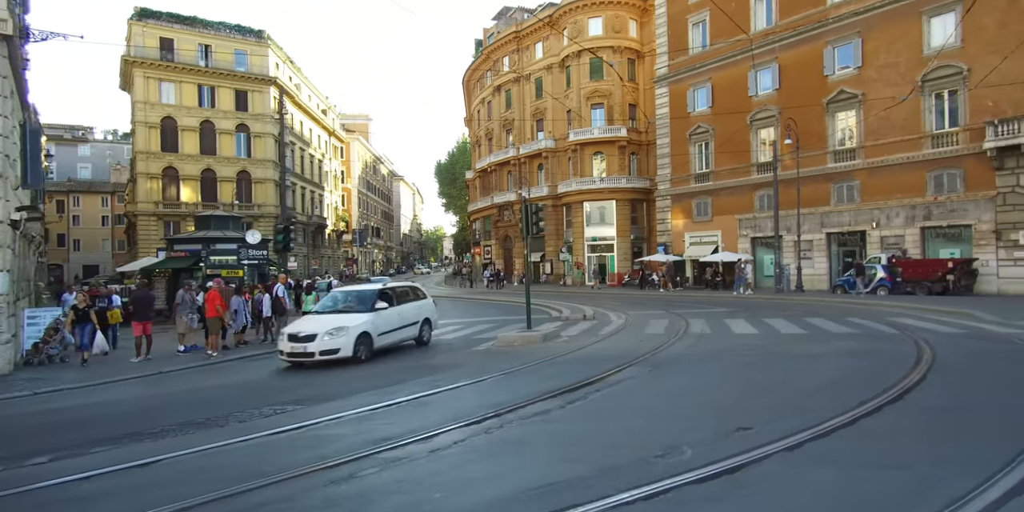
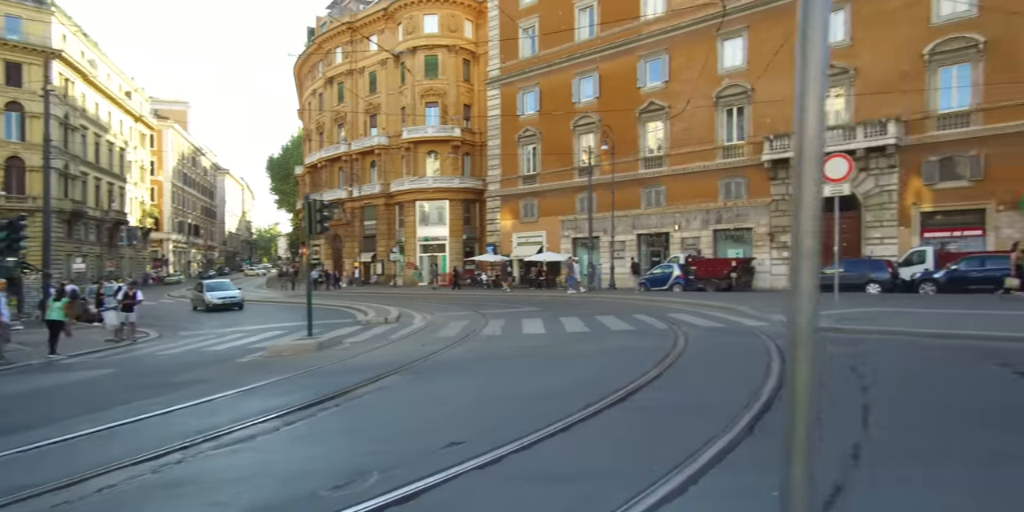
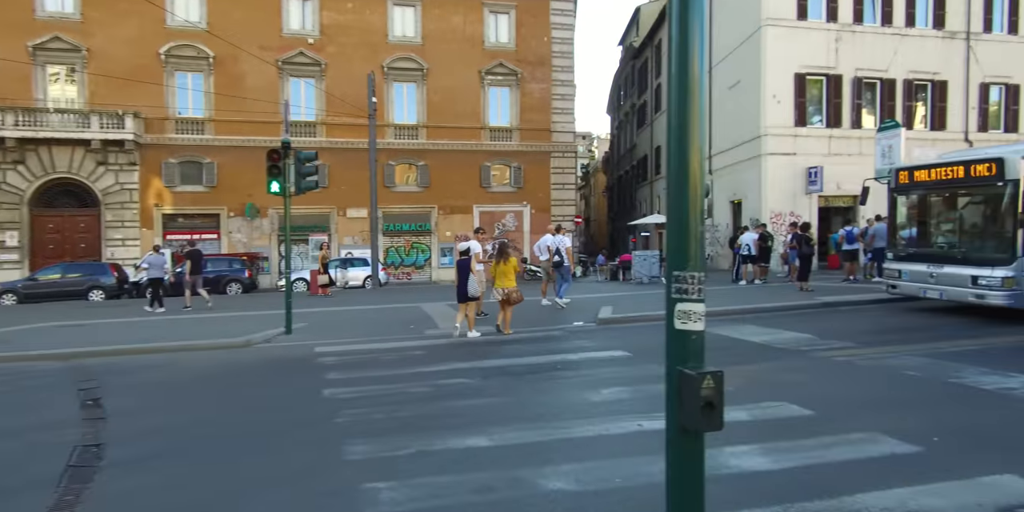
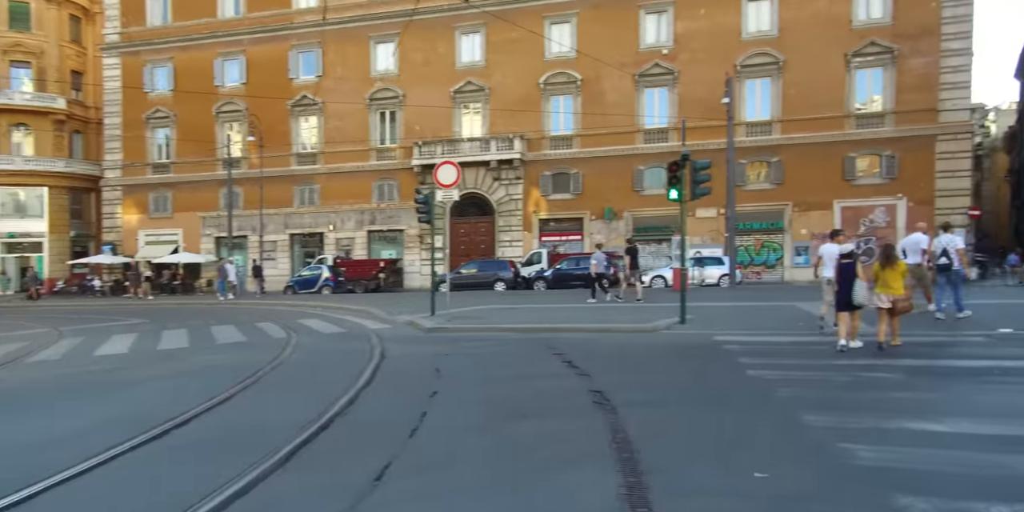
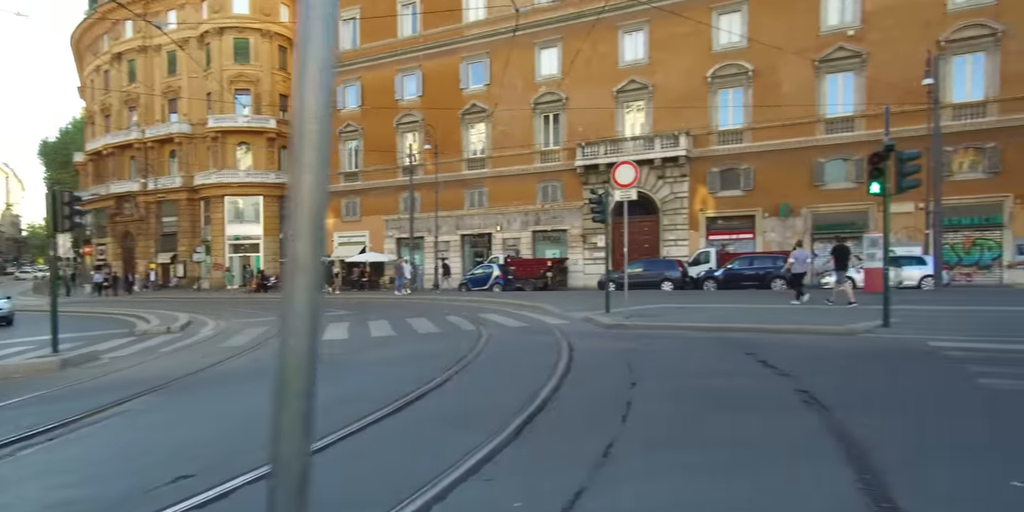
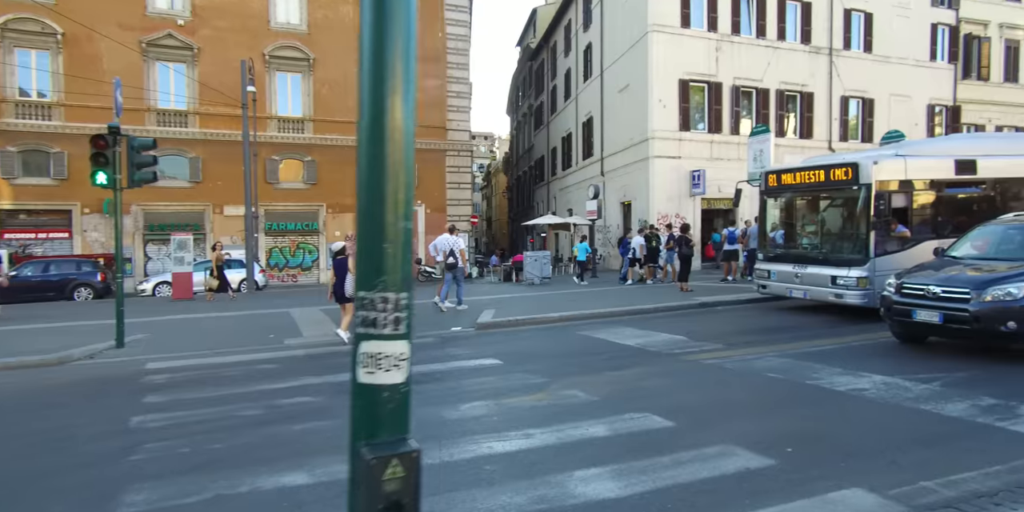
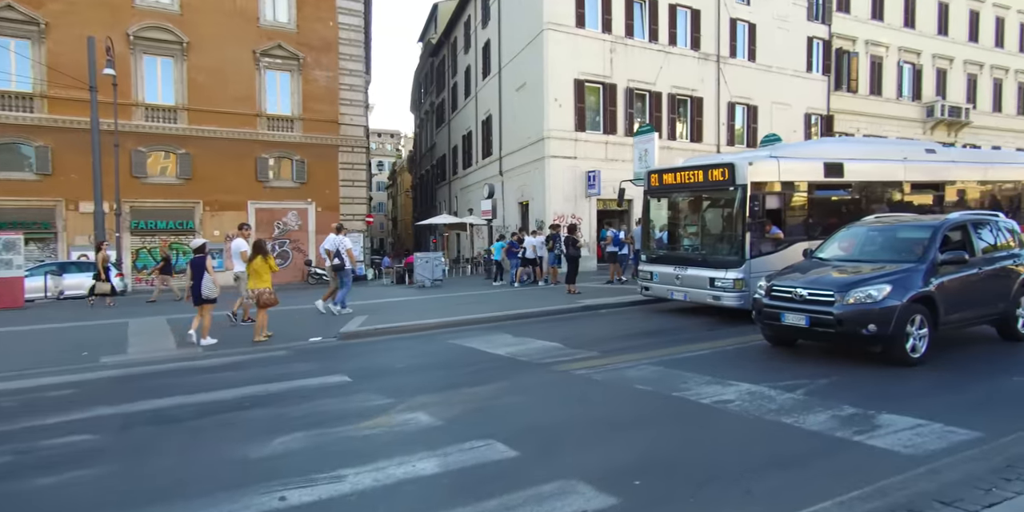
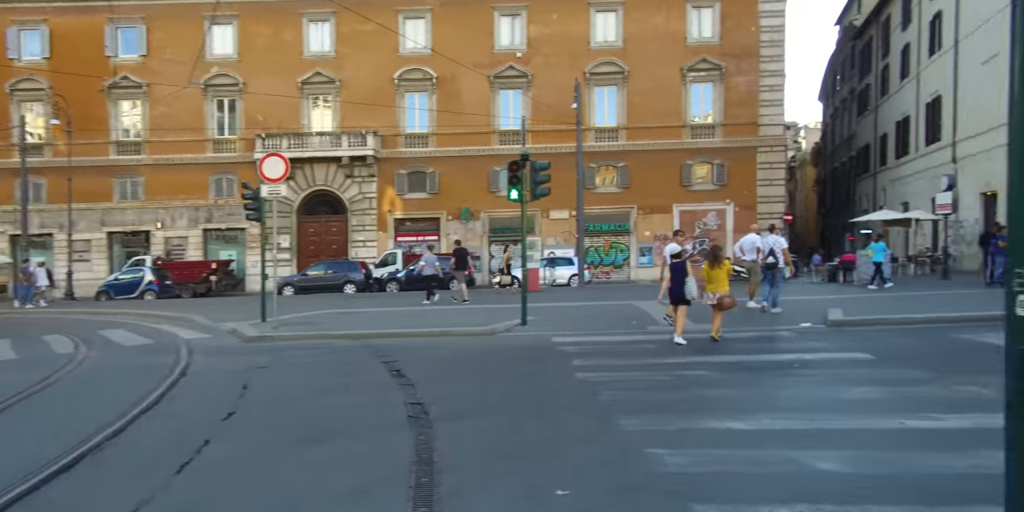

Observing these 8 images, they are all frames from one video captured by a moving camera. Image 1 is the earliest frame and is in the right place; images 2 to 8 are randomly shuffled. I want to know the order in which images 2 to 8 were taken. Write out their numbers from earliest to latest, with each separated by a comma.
2, 5, 4, 8, 3, 6, 7
